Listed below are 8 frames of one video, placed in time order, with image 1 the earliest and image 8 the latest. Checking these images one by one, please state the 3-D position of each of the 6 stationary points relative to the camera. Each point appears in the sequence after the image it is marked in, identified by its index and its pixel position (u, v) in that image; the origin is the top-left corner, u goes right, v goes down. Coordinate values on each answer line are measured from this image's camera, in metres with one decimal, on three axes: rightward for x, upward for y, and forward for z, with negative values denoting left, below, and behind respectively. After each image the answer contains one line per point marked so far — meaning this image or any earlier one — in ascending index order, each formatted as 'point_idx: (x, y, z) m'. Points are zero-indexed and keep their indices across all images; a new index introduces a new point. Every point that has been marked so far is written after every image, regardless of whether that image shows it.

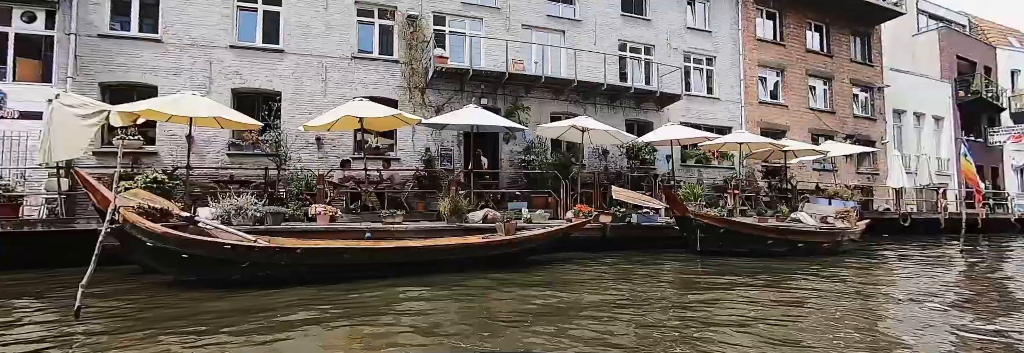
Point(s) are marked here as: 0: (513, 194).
0: (0.0, -0.5, +13.1) m
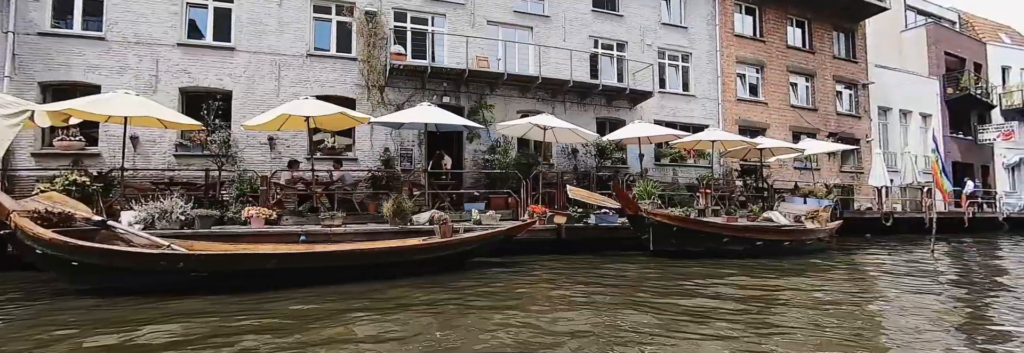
0: (-1.2, -0.5, +12.7) m
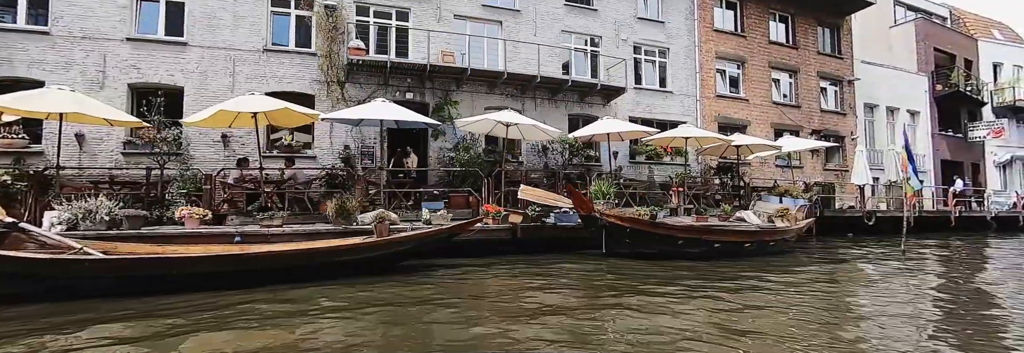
0: (-2.2, -0.4, +12.2) m
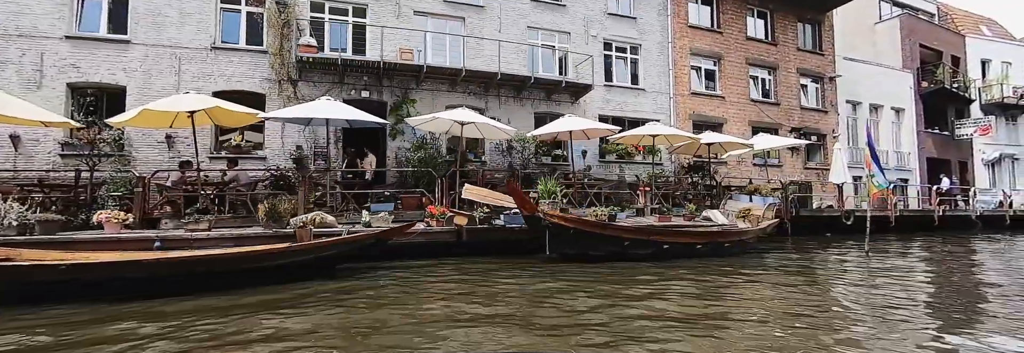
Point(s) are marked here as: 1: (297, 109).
0: (-3.4, -0.5, +11.8) m
1: (-5.4, +1.7, +11.3) m
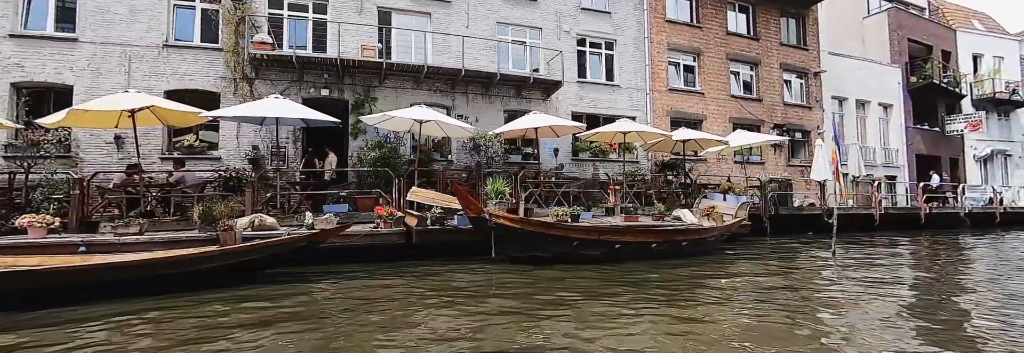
0: (-4.4, -0.5, +11.4) m
1: (-6.4, +1.7, +11.0) m
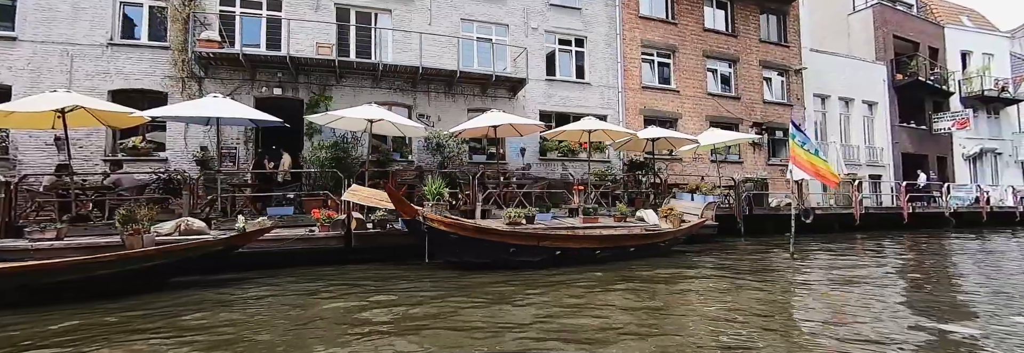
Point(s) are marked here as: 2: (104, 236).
0: (-5.5, -0.5, +11.0) m
1: (-7.5, +1.6, +10.6) m
2: (-7.6, -1.1, +8.5) m
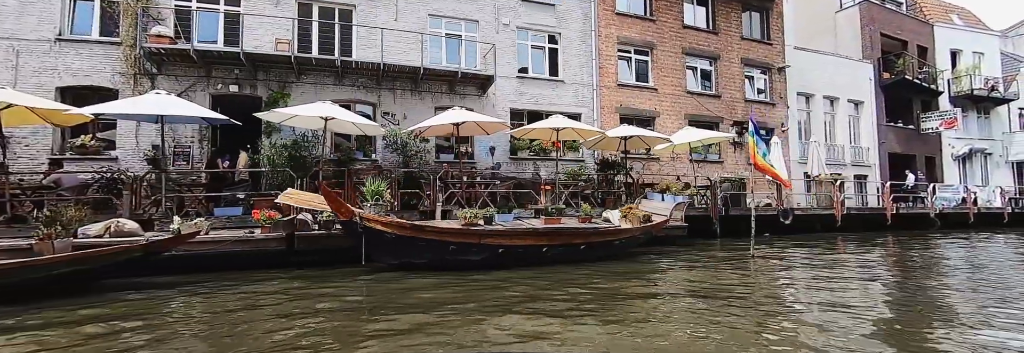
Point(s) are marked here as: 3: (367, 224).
0: (-6.5, -0.5, +10.6) m
1: (-8.5, +1.6, +10.2) m
2: (-8.6, -1.1, +8.1) m
3: (-2.4, -0.8, +7.3) m
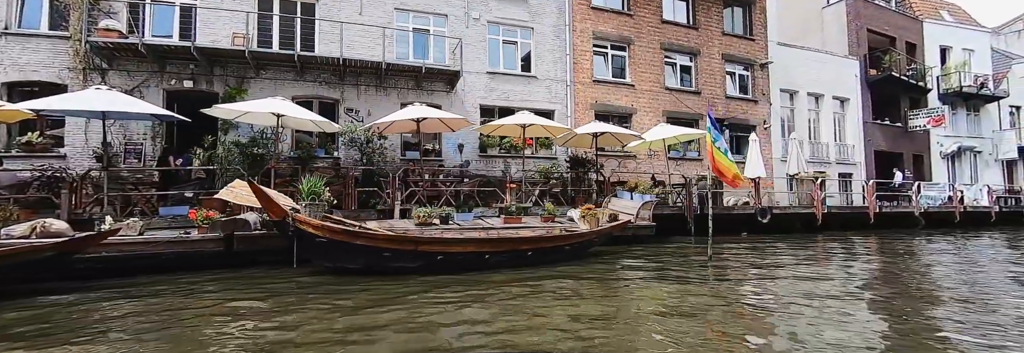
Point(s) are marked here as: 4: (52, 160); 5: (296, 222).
0: (-7.5, -0.5, +10.3) m
1: (-9.5, +1.7, +9.9) m
2: (-9.6, -1.0, +7.8) m
3: (-3.3, -0.8, +7.0) m
4: (-11.2, +0.4, +11.0) m
5: (-3.4, -0.7, +7.0) m
